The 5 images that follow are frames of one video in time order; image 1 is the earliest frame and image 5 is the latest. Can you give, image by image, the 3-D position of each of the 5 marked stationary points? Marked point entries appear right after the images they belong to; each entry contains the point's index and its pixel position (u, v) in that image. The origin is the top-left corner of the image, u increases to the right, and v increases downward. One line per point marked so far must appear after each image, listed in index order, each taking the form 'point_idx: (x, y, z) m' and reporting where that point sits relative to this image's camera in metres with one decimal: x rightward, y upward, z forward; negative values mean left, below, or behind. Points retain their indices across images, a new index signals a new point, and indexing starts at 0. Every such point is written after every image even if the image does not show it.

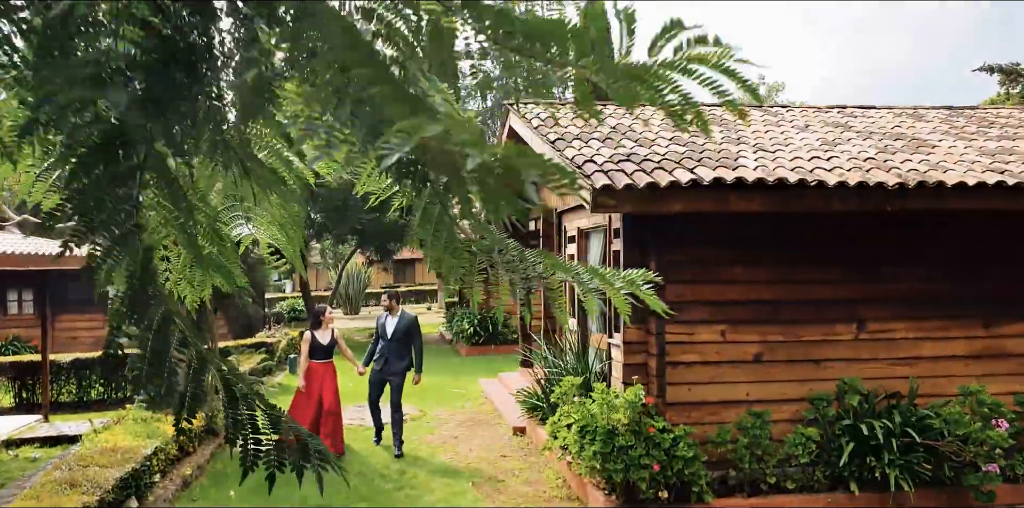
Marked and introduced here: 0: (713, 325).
0: (+1.8, -0.6, +6.7) m
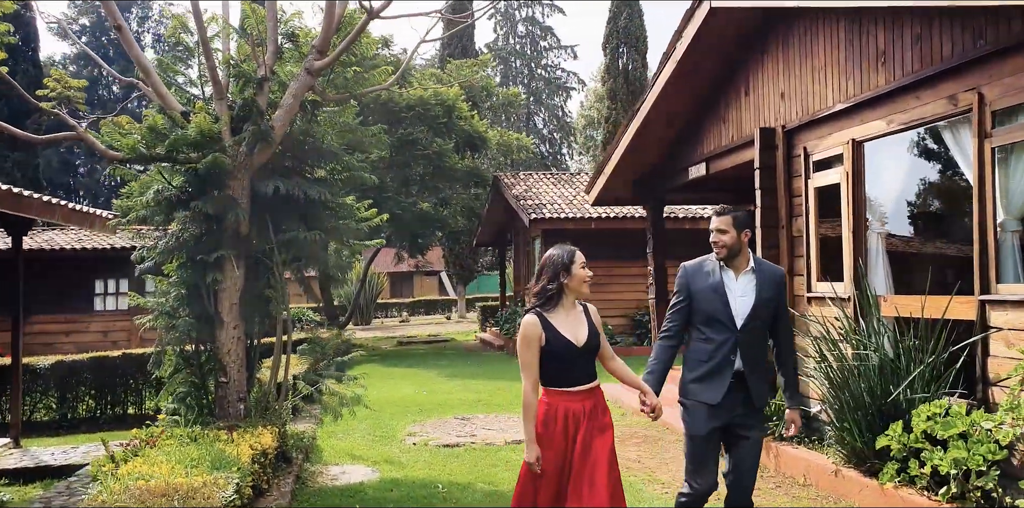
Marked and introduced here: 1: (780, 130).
0: (+3.8, 0.0, +3.6) m
1: (+2.4, +1.1, +6.9) m
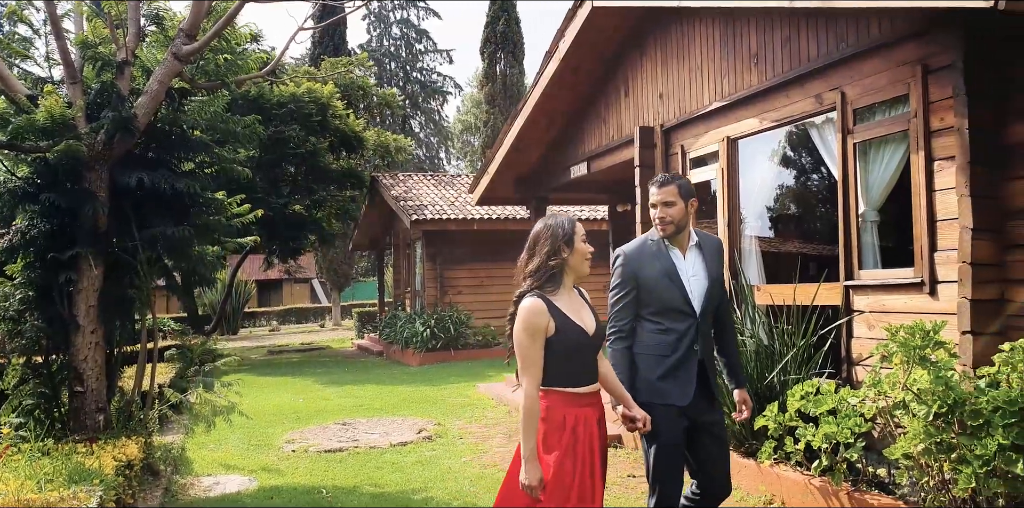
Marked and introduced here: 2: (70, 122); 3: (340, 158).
0: (+3.2, +0.1, +4.1) m
1: (+1.4, +1.2, +7.2) m
2: (-3.4, +1.0, +5.9) m
3: (-4.4, +2.4, +19.3) m
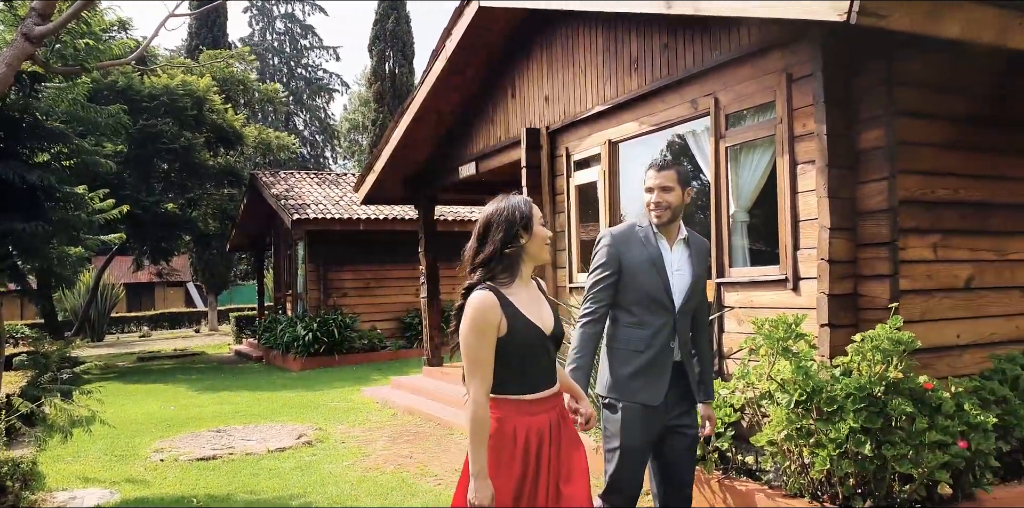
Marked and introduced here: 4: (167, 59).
0: (+2.6, +0.1, +4.5) m
1: (+0.3, +1.2, +7.3) m
2: (-4.2, +1.0, +5.3) m
3: (-7.1, +2.4, +18.4) m
4: (-8.8, +5.0, +19.6) m
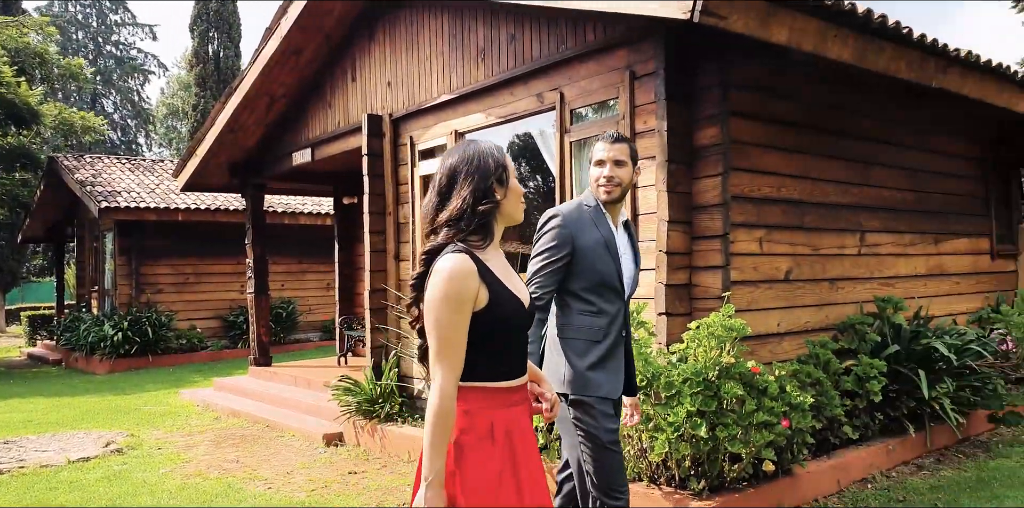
0: (+1.6, +0.1, +4.9) m
1: (-1.2, +1.3, +7.0) m
2: (-5.2, +1.2, +4.1) m
3: (-10.8, +2.6, +16.3) m
4: (-12.7, +5.3, +17.1) m
